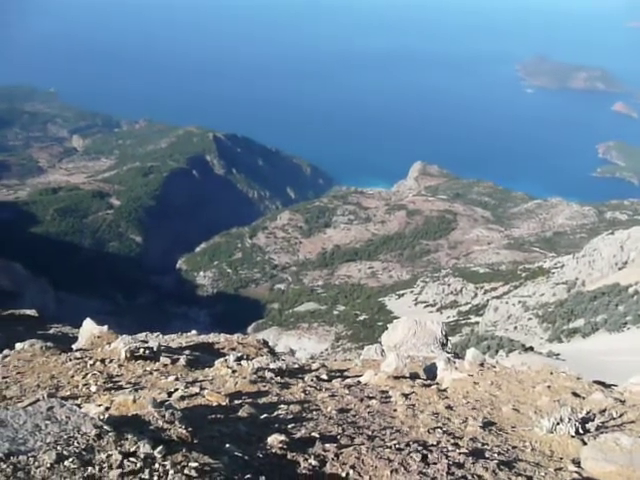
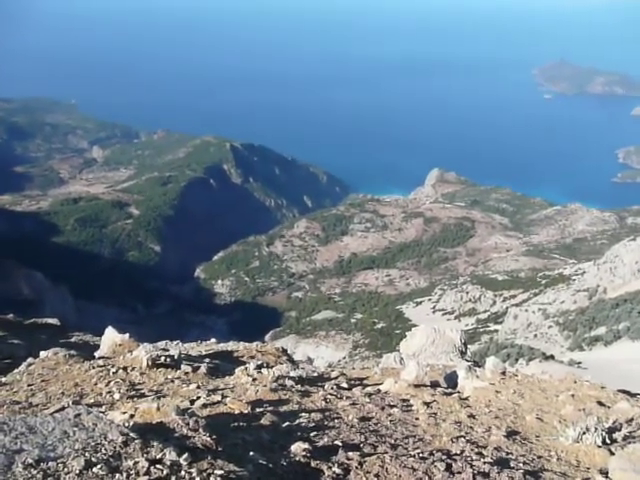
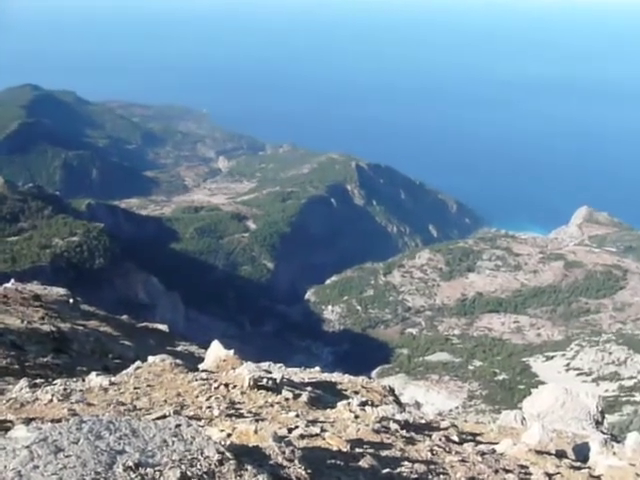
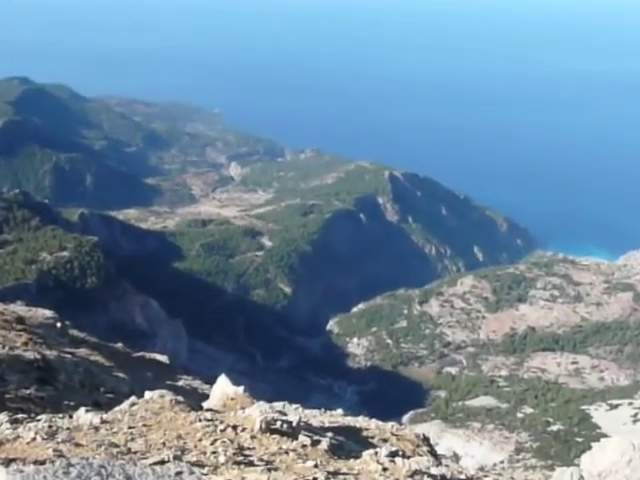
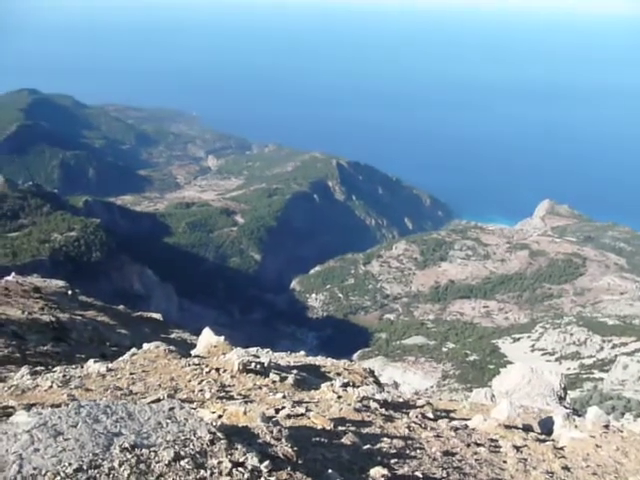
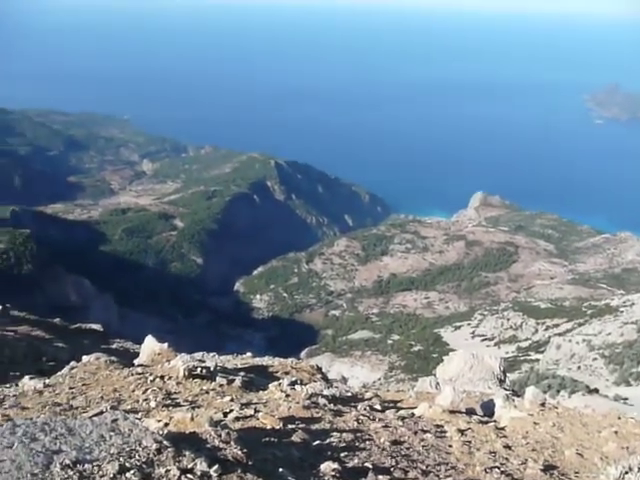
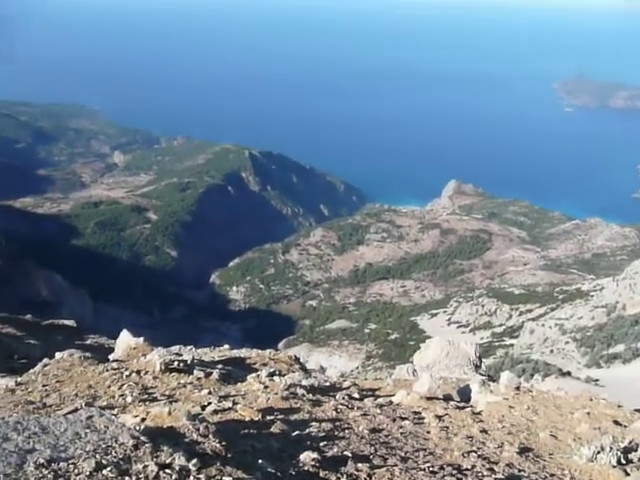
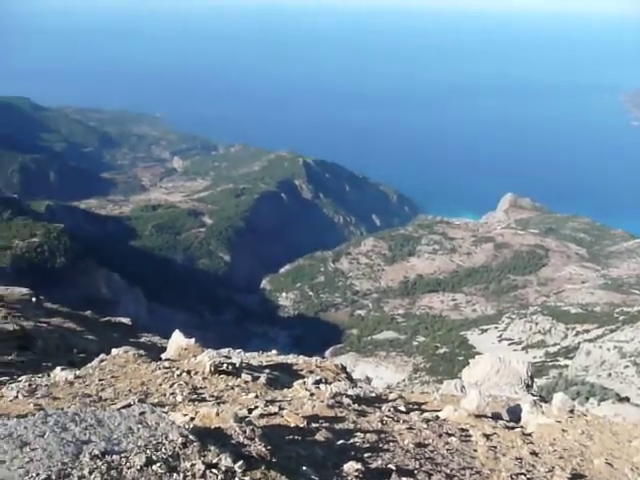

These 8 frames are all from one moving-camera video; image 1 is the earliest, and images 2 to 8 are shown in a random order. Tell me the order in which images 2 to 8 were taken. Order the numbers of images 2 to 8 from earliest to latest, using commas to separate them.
2, 7, 6, 8, 5, 3, 4
